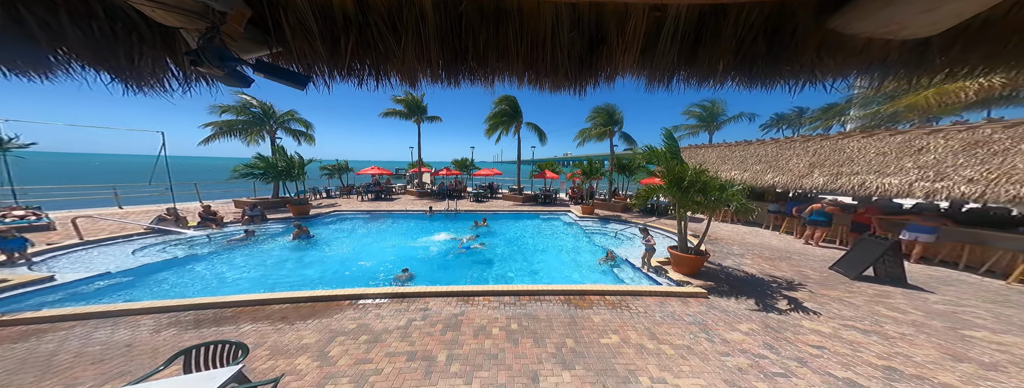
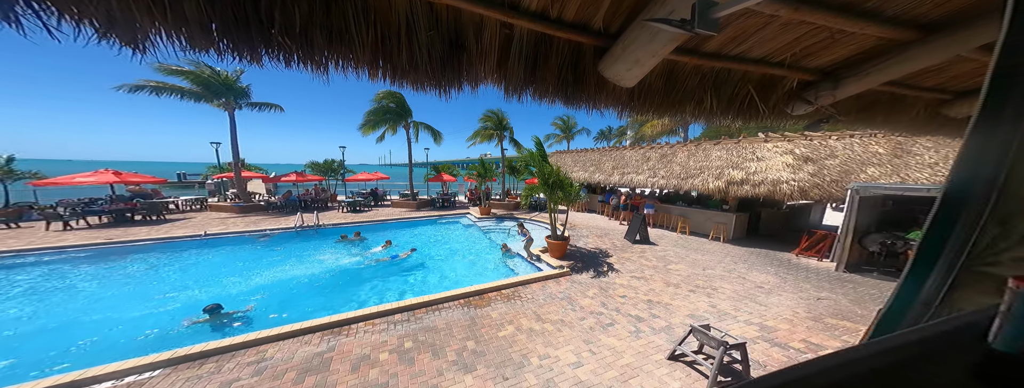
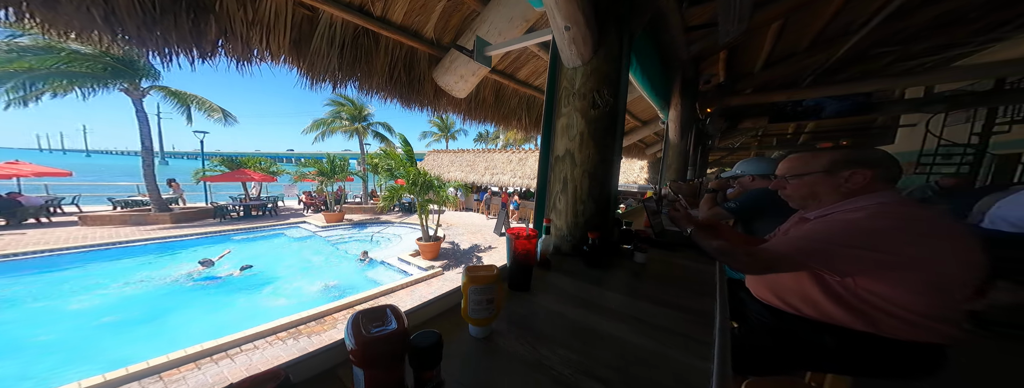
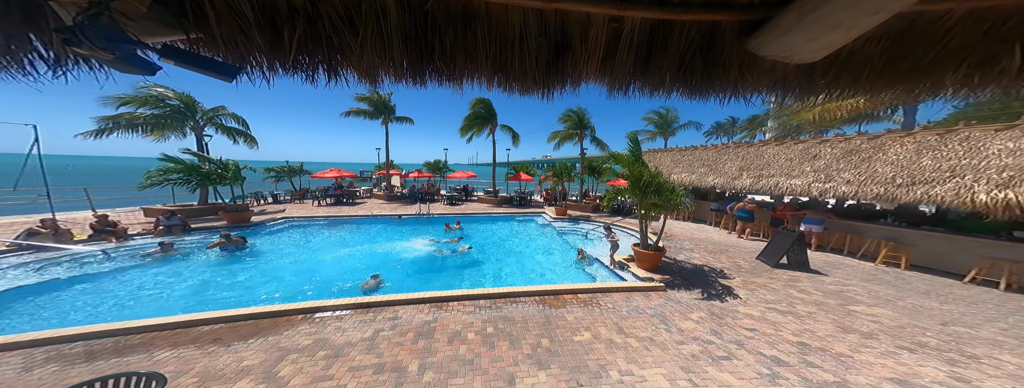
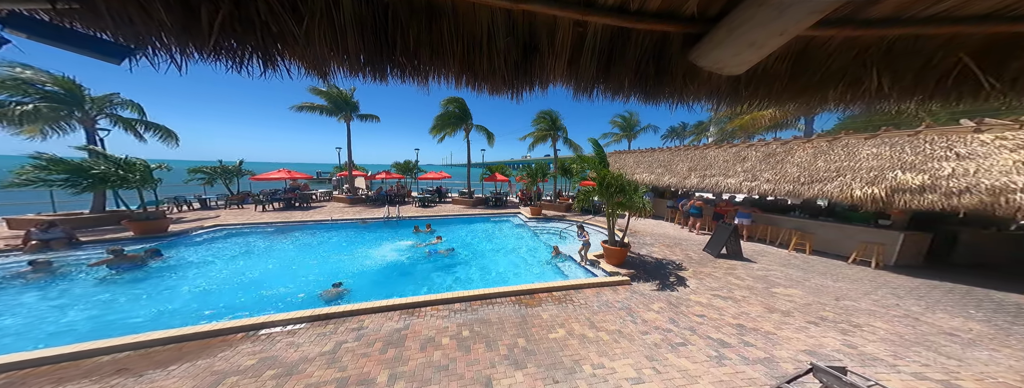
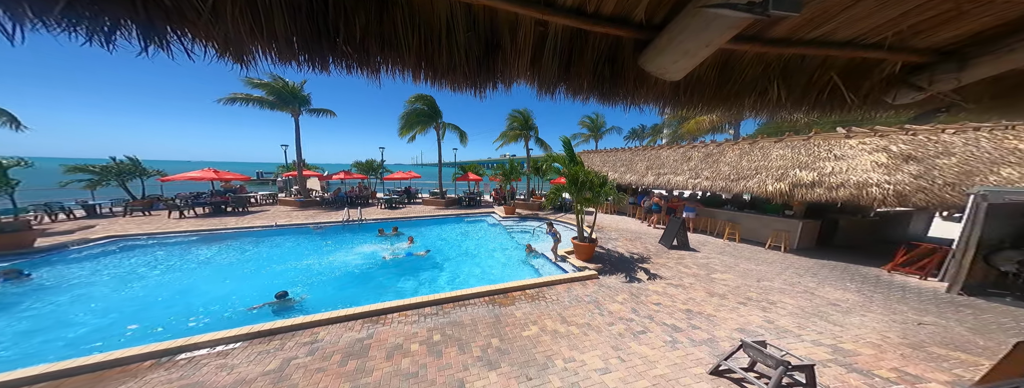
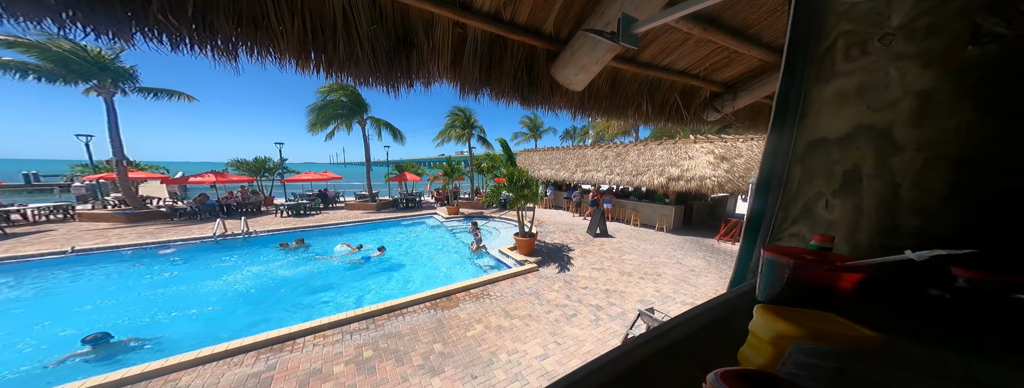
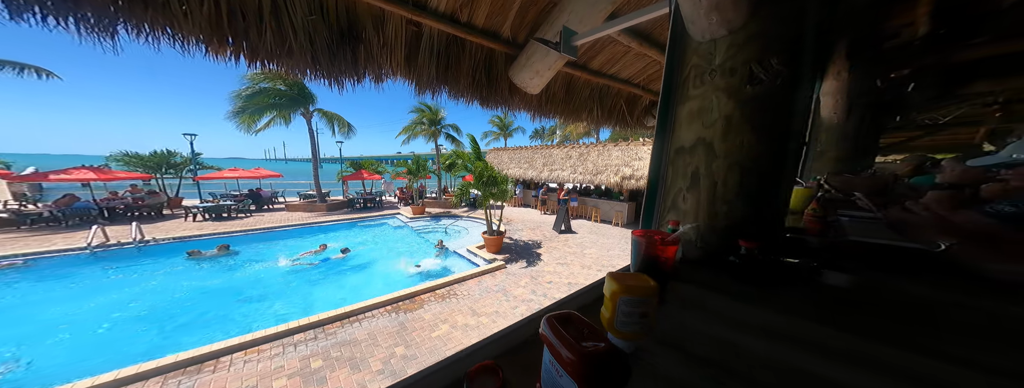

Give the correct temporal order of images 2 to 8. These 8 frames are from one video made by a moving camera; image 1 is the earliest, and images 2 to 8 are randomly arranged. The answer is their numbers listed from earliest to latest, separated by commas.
4, 5, 6, 2, 7, 8, 3
